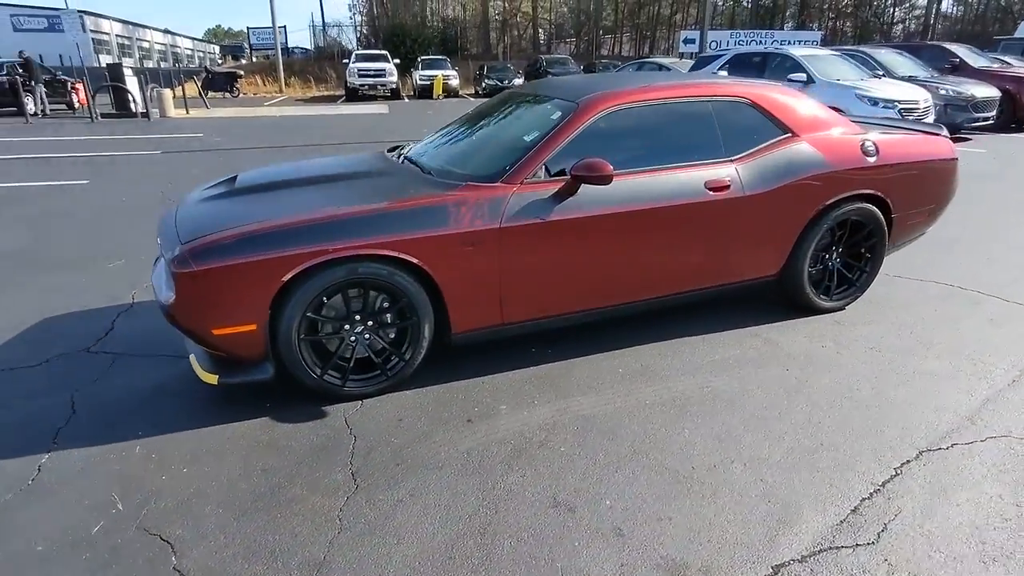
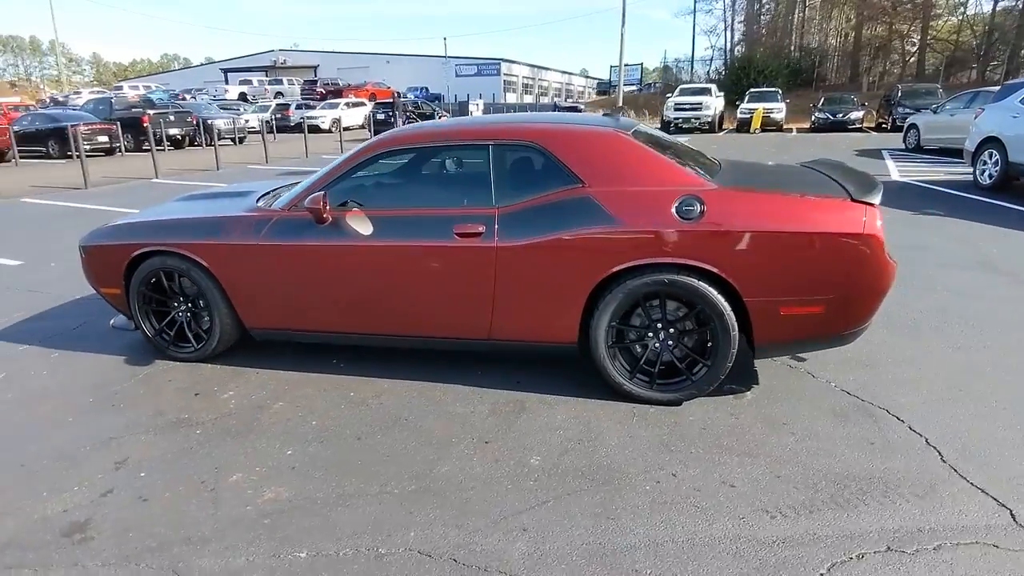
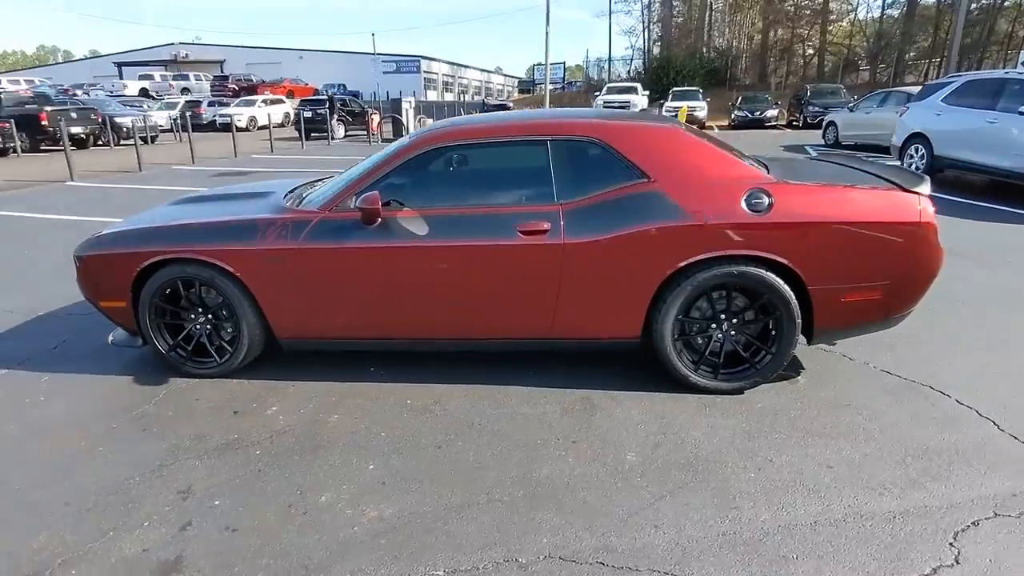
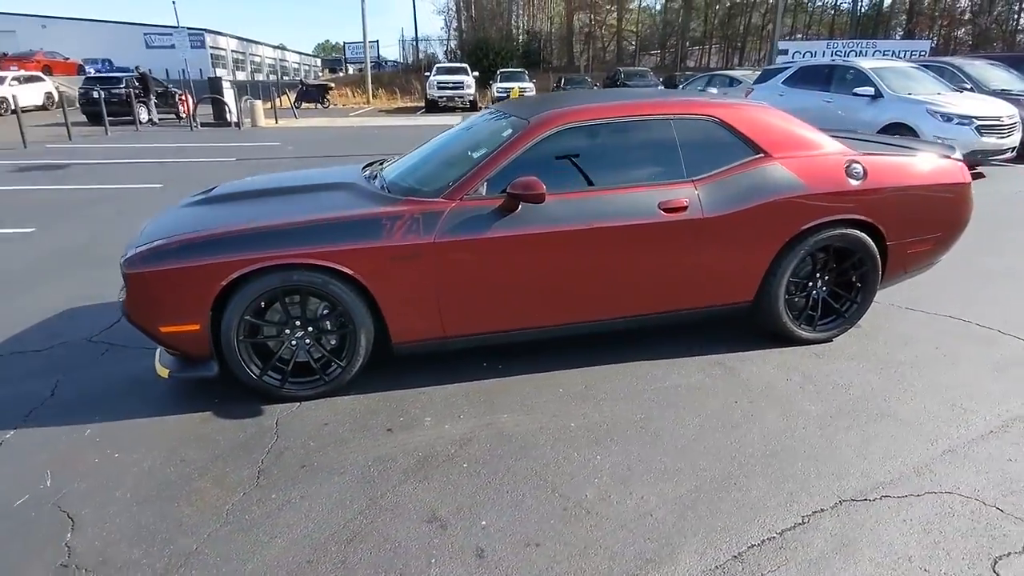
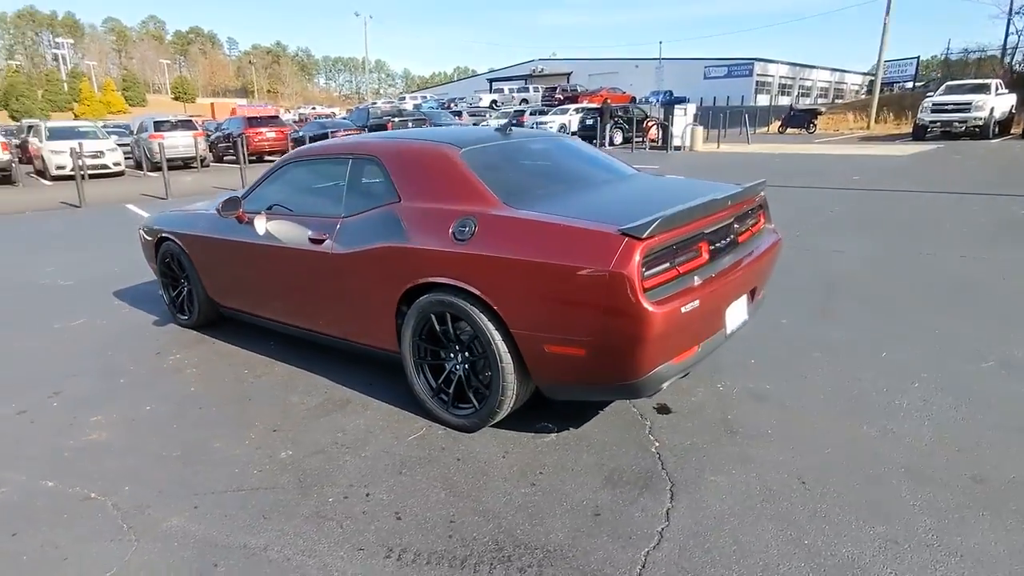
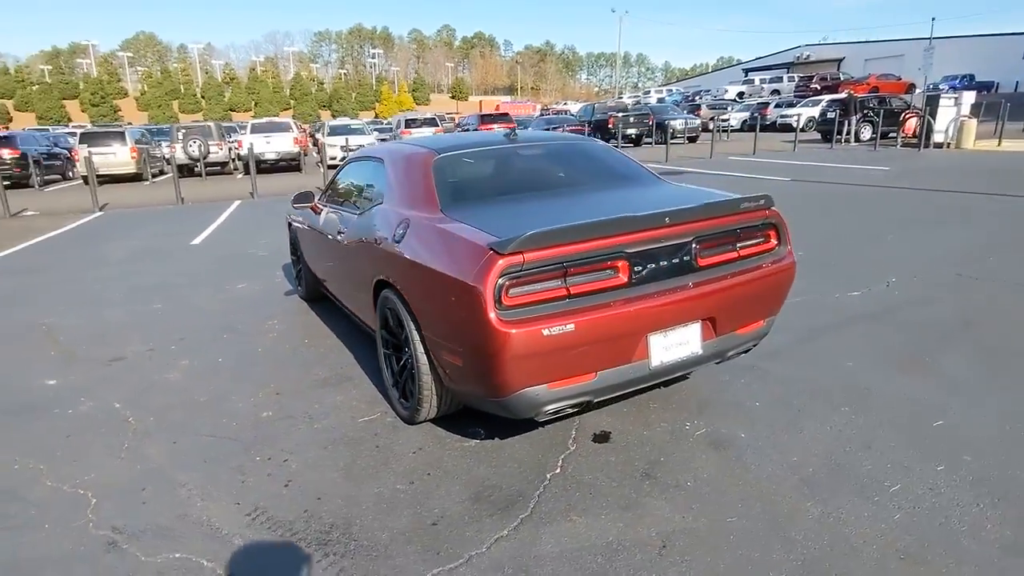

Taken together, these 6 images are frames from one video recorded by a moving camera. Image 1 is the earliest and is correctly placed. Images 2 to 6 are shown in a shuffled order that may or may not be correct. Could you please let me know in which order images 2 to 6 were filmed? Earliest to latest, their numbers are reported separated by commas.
4, 3, 2, 5, 6
